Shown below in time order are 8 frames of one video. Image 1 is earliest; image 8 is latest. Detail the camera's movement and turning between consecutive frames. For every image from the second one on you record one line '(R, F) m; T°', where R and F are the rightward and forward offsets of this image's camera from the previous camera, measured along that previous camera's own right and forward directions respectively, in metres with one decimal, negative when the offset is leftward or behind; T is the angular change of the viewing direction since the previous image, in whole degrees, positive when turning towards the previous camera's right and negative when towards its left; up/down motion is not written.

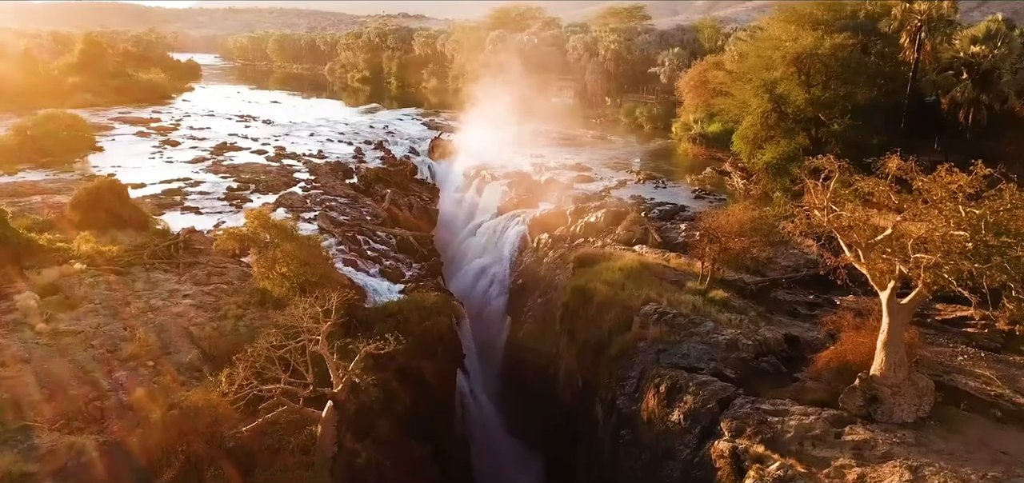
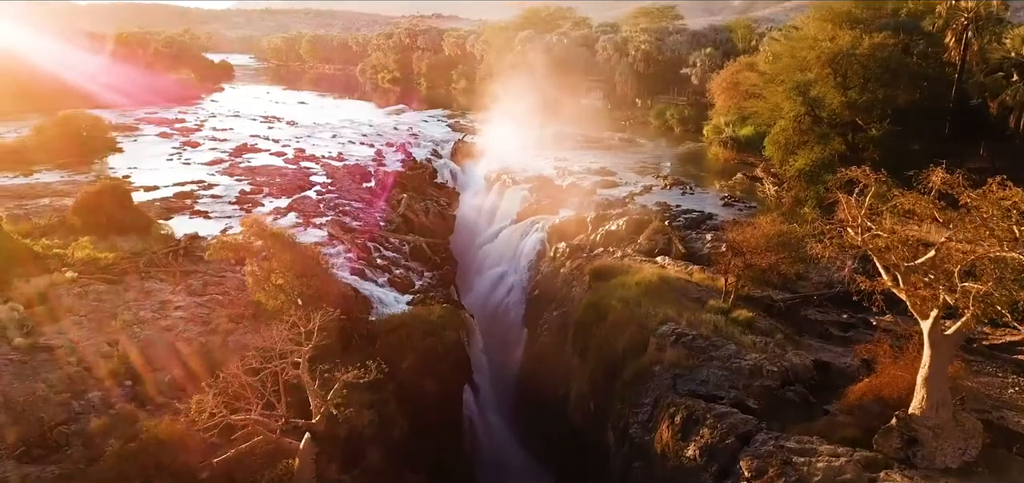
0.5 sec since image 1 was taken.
(+0.5, +1.2) m; -2°
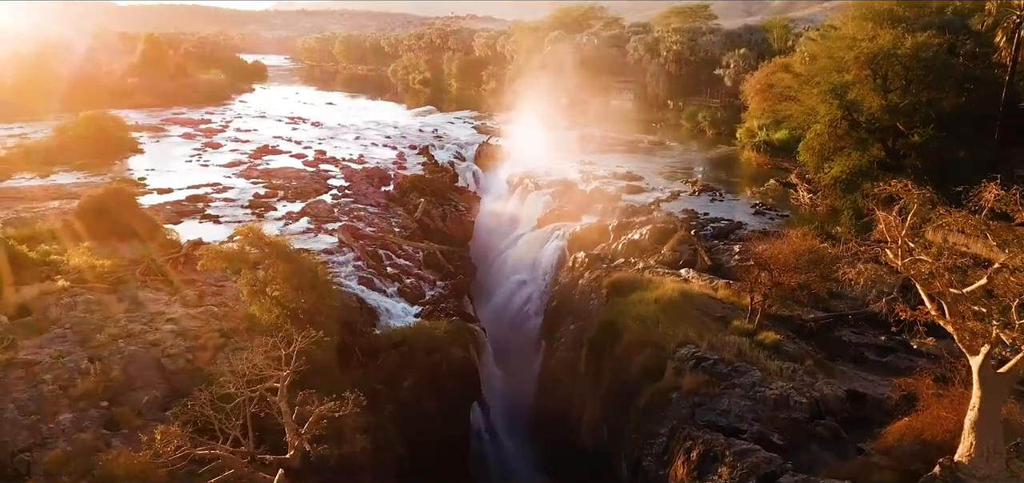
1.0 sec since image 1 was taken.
(+0.5, +1.2) m; -2°
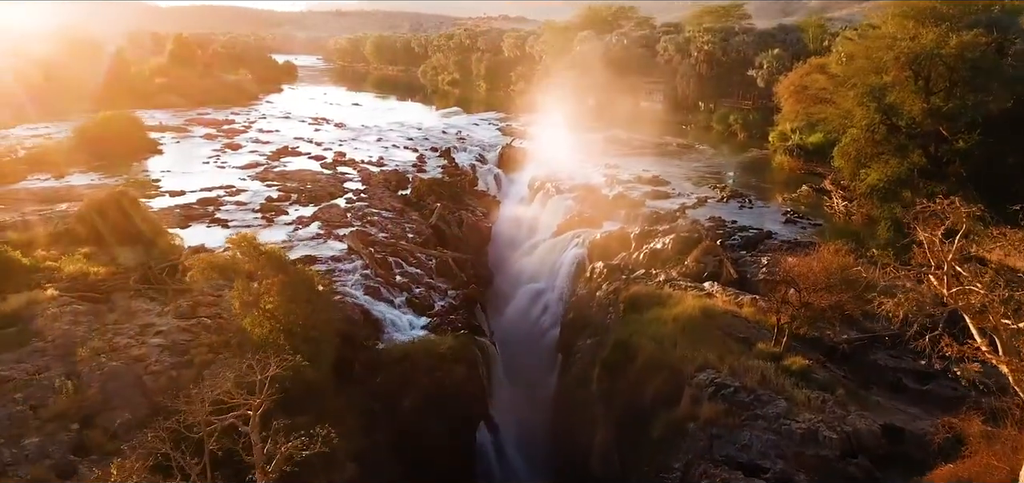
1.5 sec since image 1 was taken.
(+0.5, +1.2) m; -2°
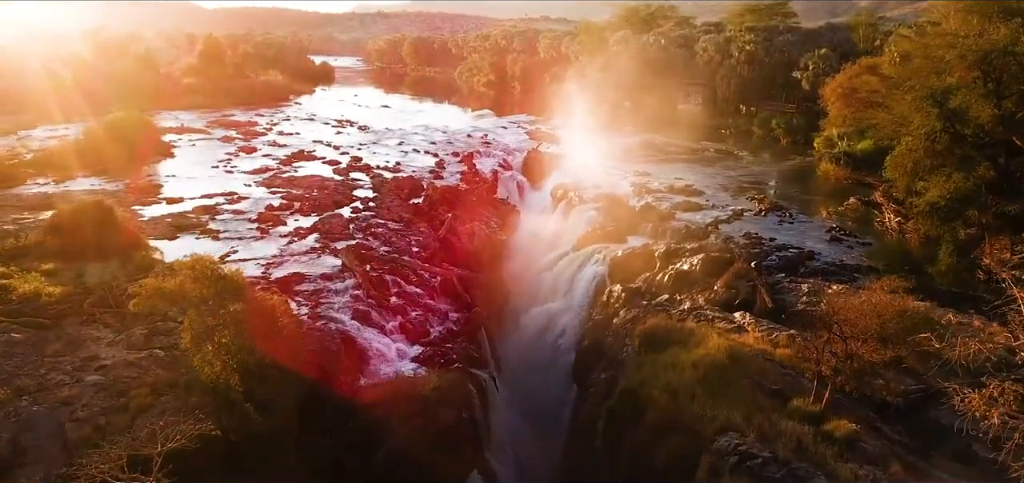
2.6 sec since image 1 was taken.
(+0.9, +2.4) m; -3°
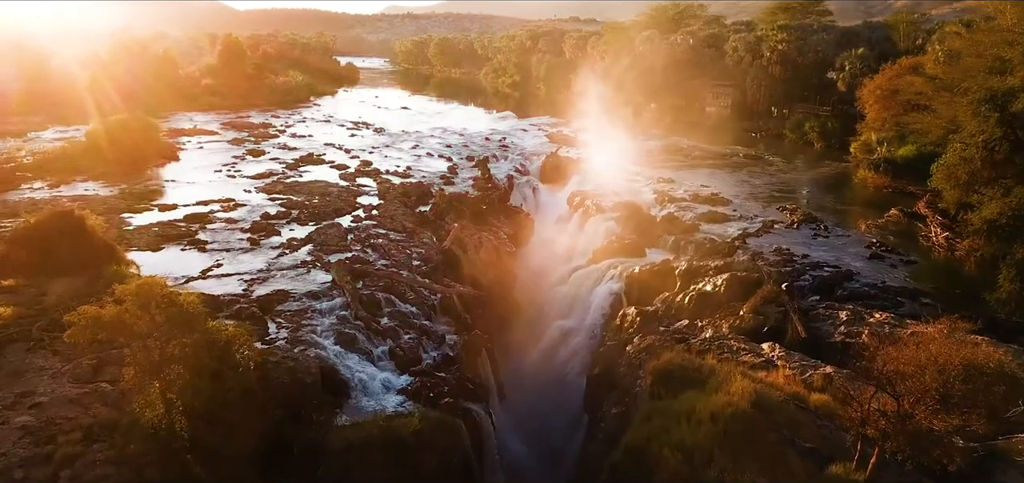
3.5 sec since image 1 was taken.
(+0.6, +2.0) m; -2°
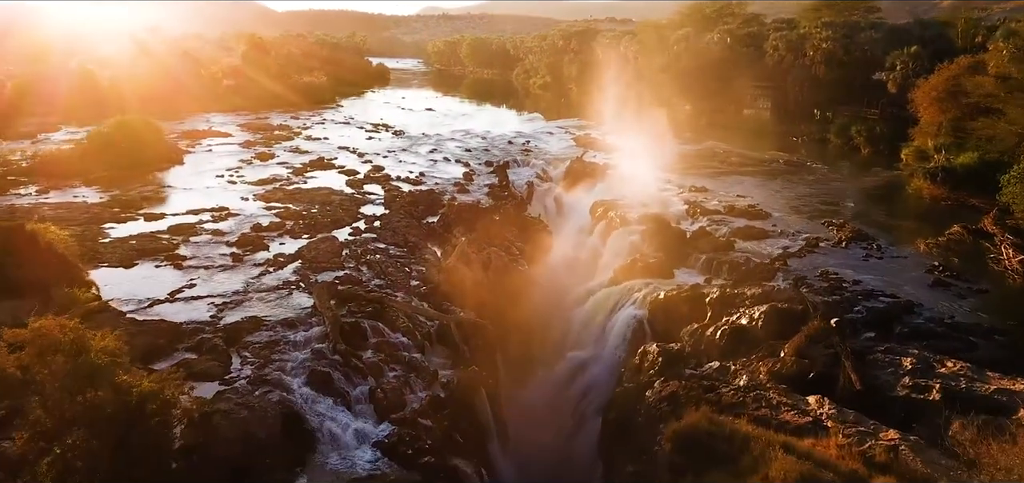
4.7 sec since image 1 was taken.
(+0.7, +2.6) m; -2°
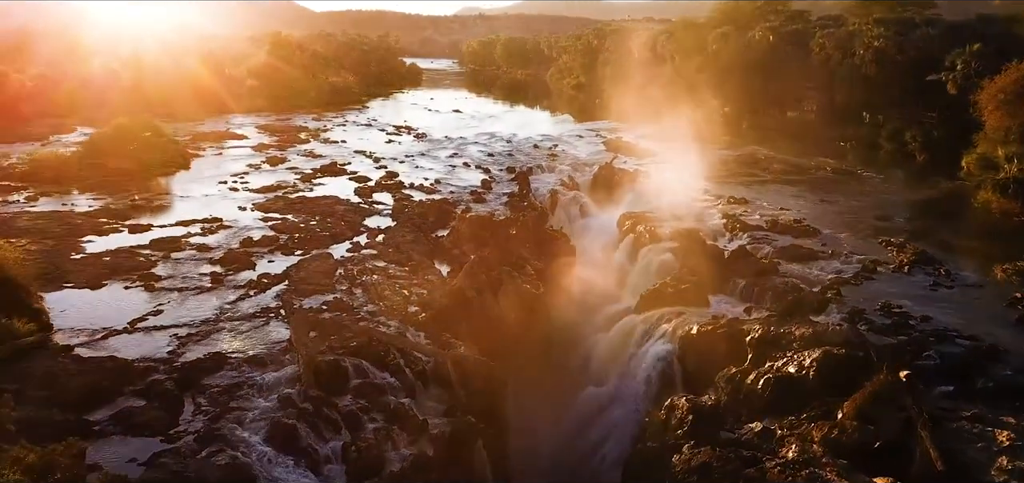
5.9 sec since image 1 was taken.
(+0.6, +2.6) m; -3°
